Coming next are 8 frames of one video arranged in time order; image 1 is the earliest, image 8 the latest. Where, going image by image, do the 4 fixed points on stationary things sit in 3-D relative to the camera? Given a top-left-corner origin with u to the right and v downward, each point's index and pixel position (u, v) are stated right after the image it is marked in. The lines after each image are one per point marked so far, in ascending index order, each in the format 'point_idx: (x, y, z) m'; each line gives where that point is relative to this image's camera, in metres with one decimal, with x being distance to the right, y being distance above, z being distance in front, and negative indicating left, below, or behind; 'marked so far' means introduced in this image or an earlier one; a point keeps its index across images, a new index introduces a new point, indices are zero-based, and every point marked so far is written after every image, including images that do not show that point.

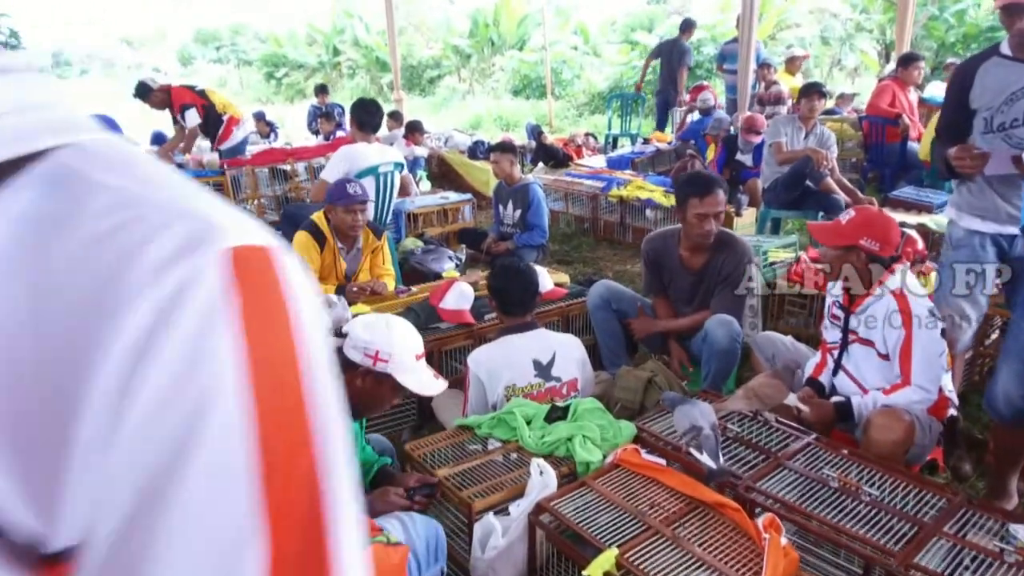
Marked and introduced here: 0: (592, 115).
0: (+1.8, +4.0, +17.4) m
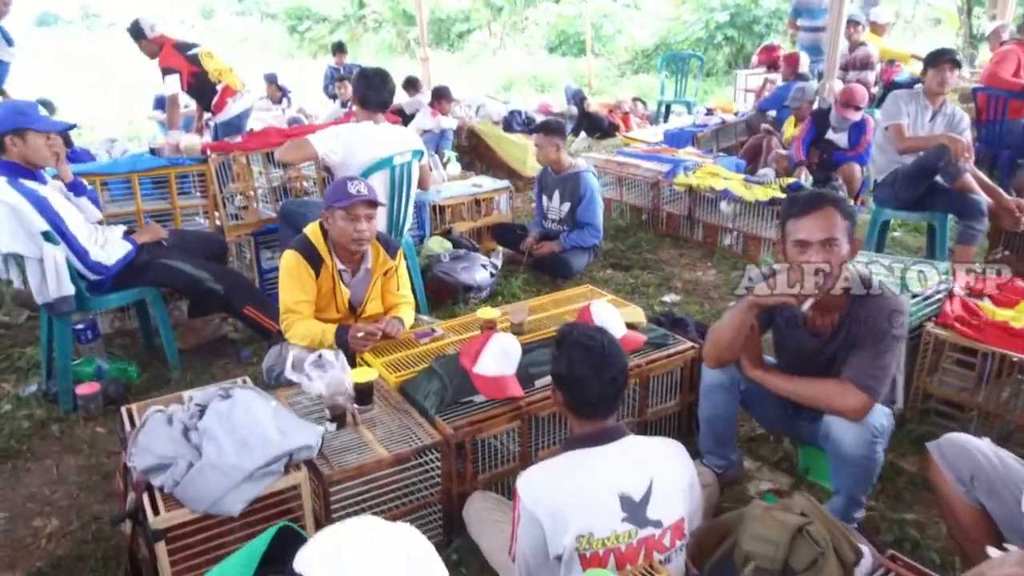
0: (+2.6, +4.5, +16.0) m
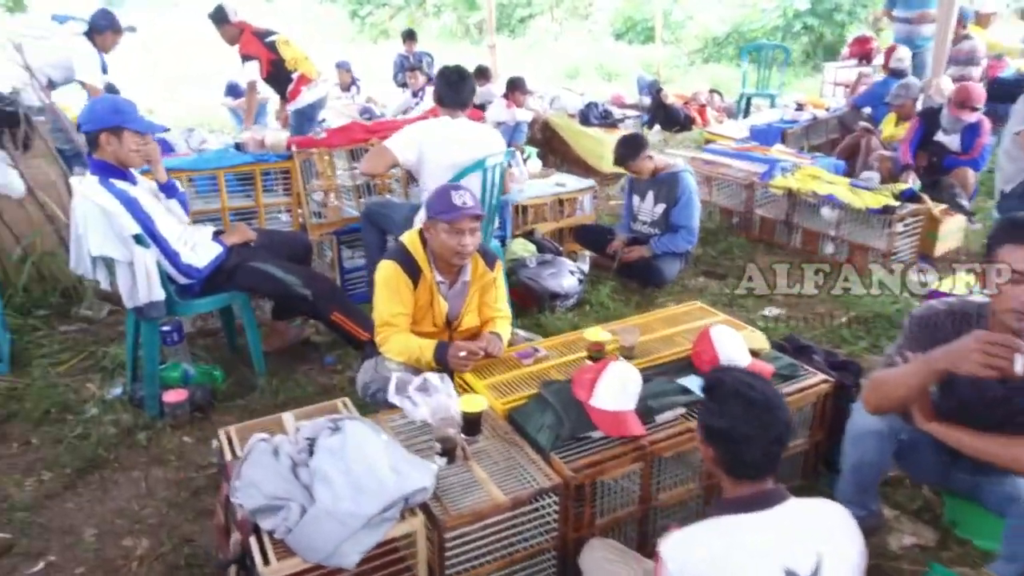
0: (+3.9, +4.6, +15.5) m
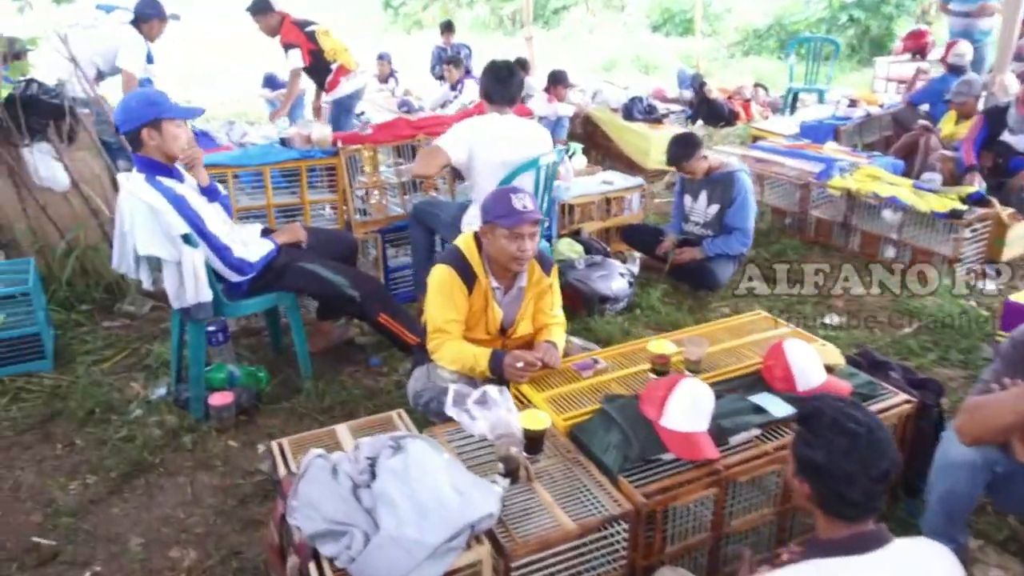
0: (+4.7, +4.7, +15.2) m
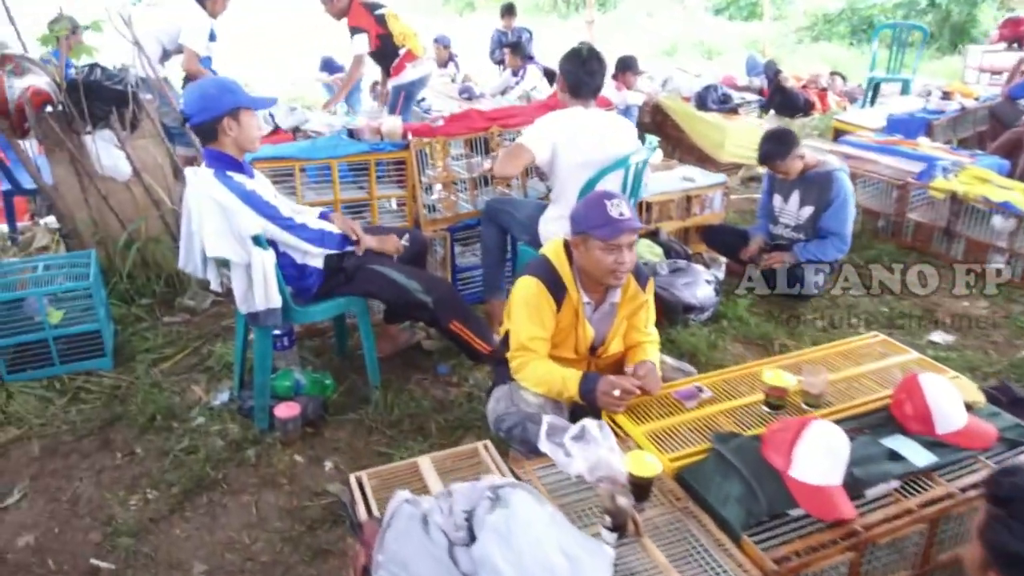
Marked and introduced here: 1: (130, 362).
0: (+5.8, +4.7, +14.5) m
1: (-1.9, -0.4, +3.7) m
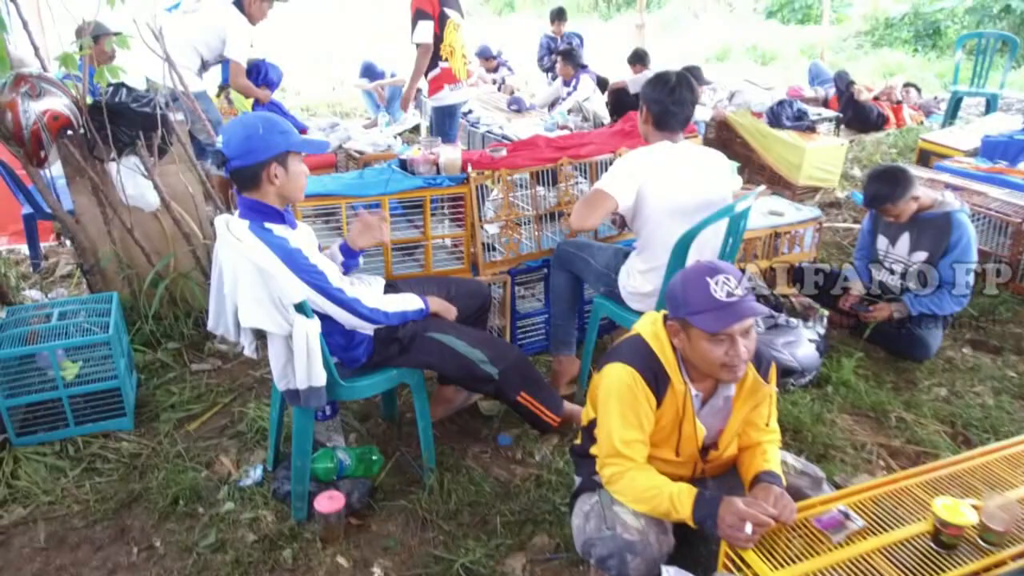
0: (+6.6, +4.4, +13.8) m
1: (-1.6, -0.6, +3.3) m
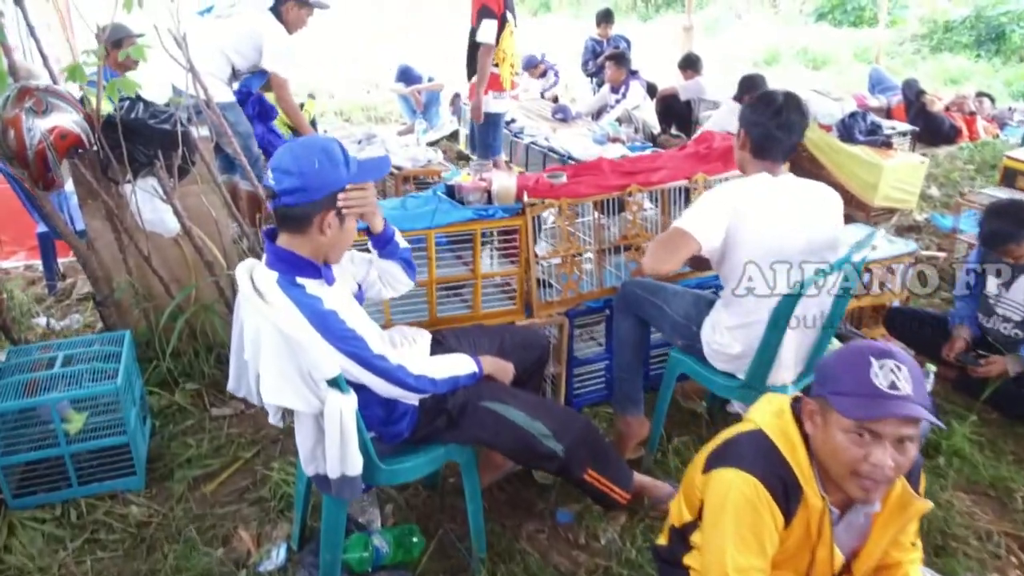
0: (+7.3, +4.1, +13.1) m
1: (-1.3, -0.7, +2.9) m
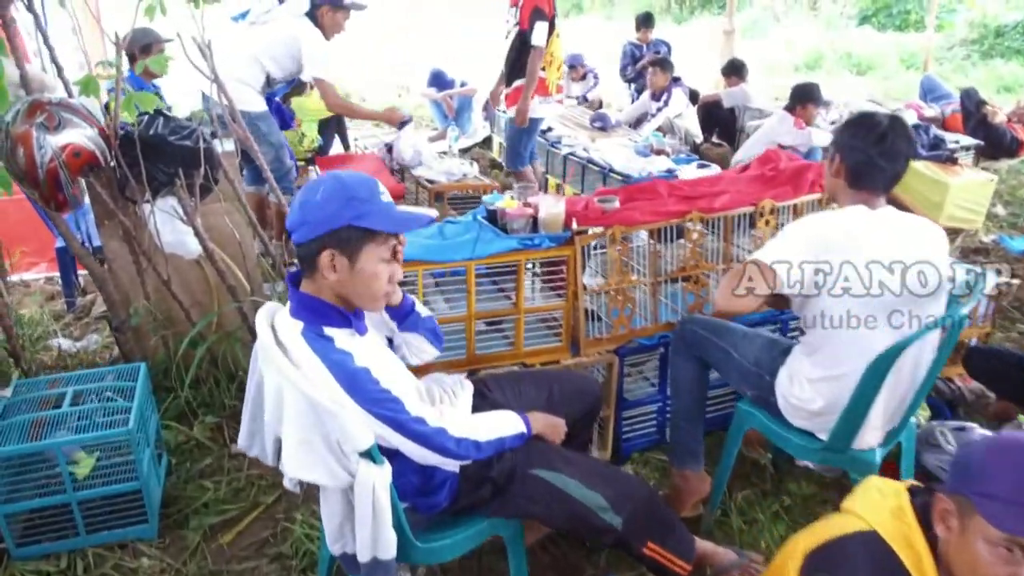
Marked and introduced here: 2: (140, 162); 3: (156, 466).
0: (+7.9, +3.8, +12.6) m
1: (-1.2, -0.9, +2.7) m
2: (-1.5, +0.5, +3.0) m
3: (-1.3, -0.7, +2.8) m
